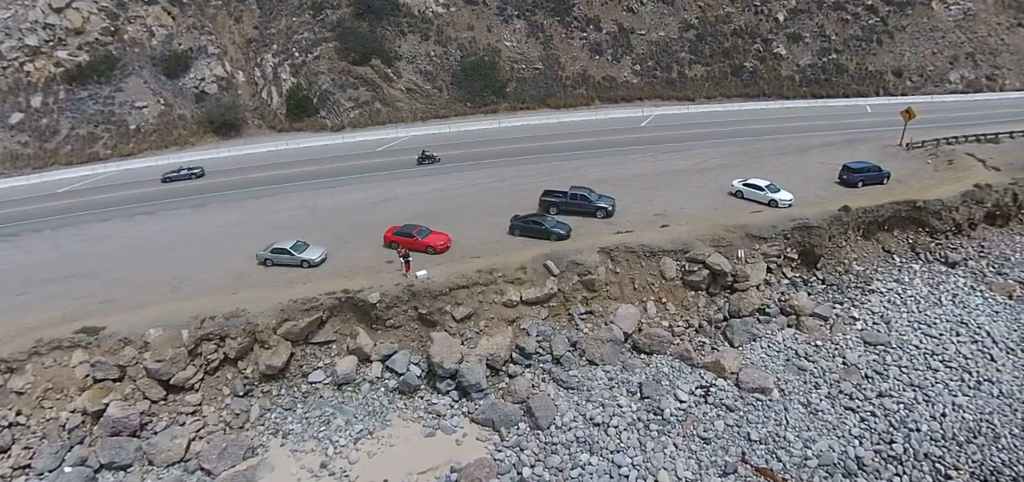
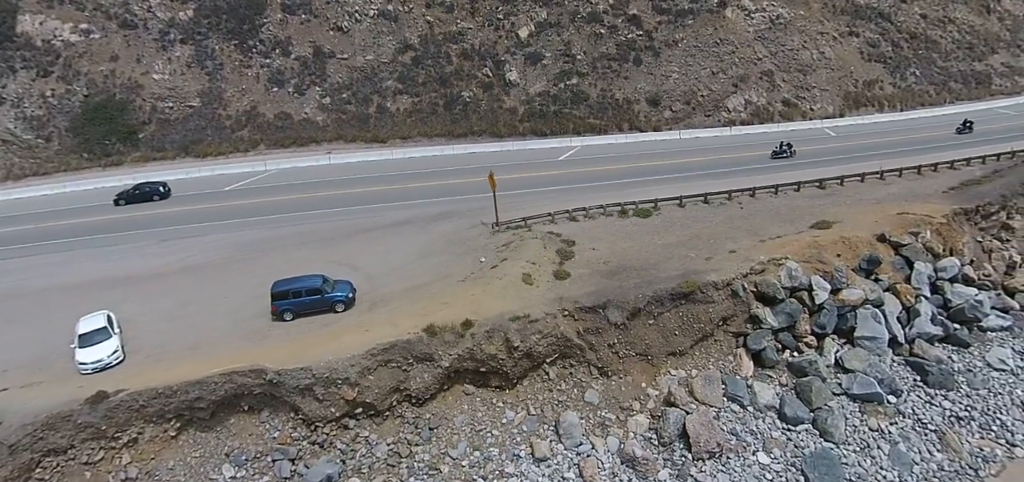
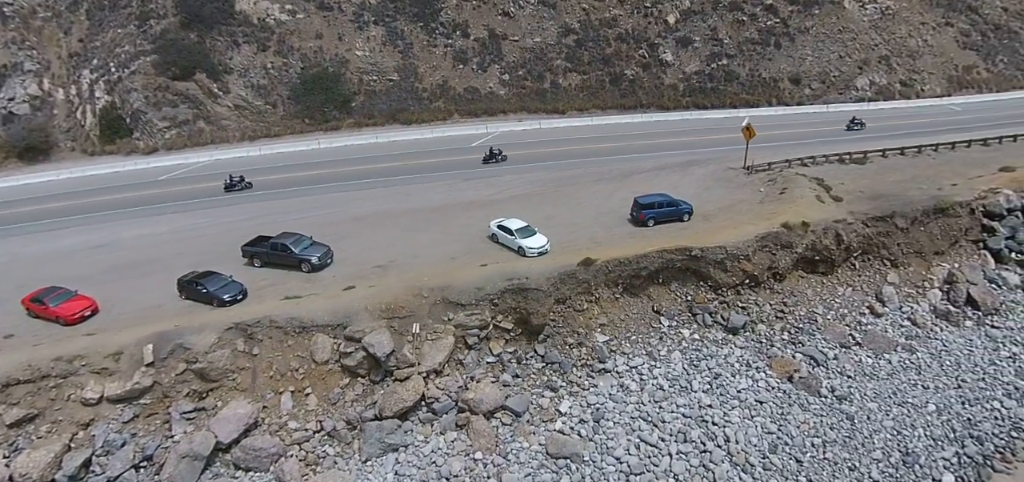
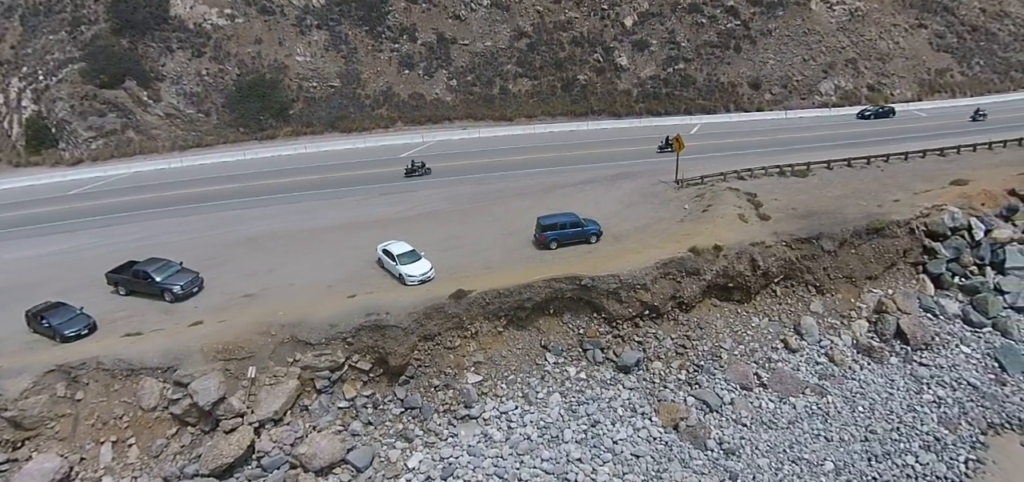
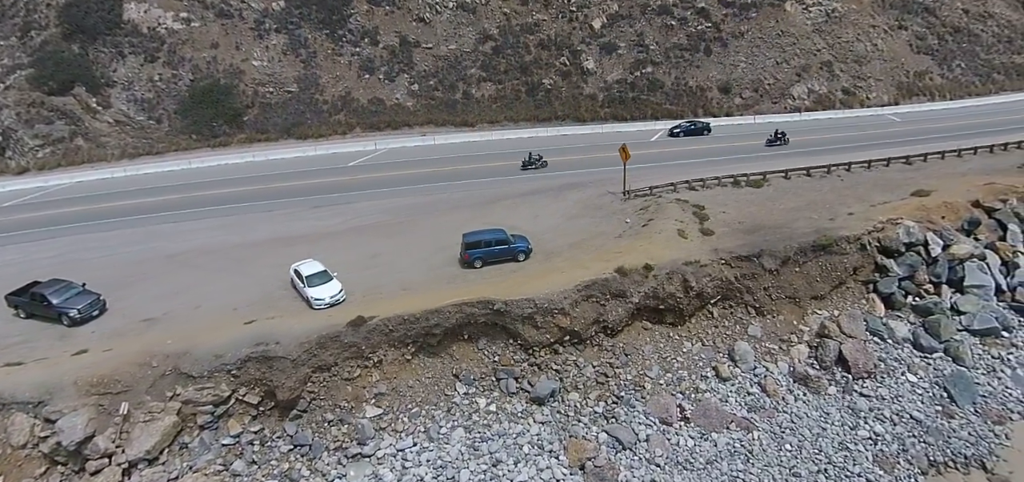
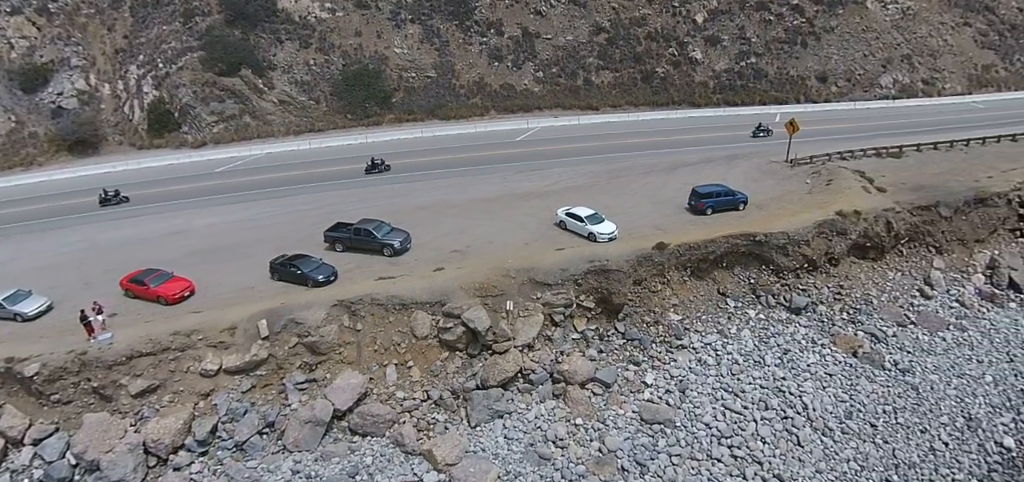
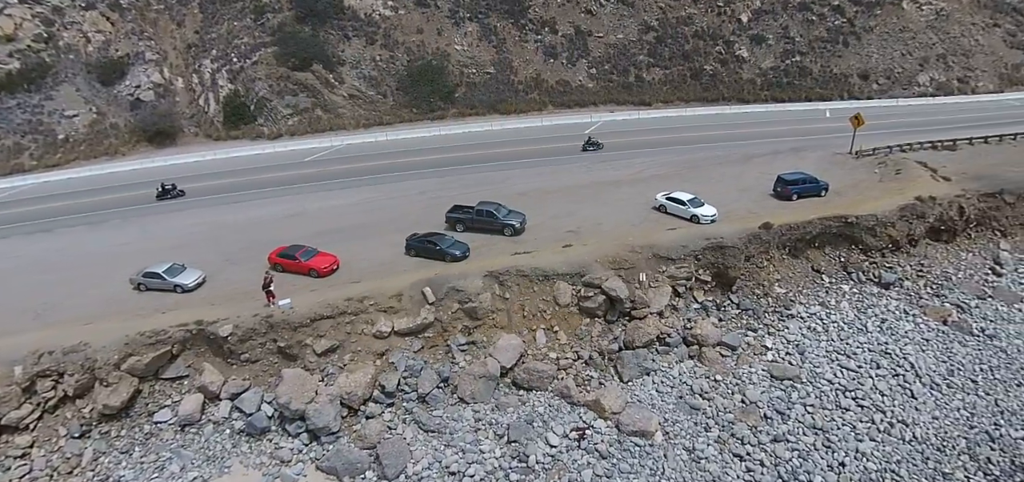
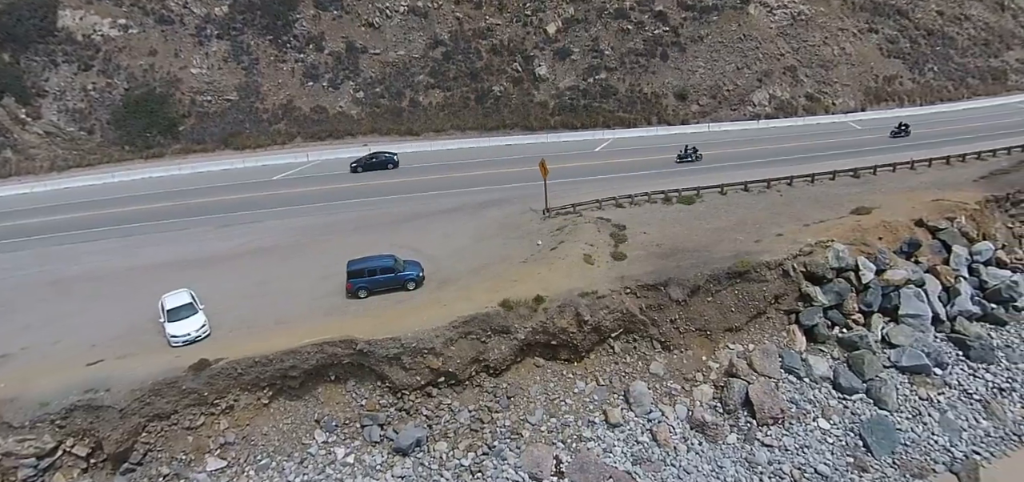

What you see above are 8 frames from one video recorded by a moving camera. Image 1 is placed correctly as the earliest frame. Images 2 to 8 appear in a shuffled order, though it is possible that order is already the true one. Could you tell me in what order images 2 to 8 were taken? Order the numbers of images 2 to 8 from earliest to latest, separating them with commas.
7, 6, 3, 4, 5, 8, 2
